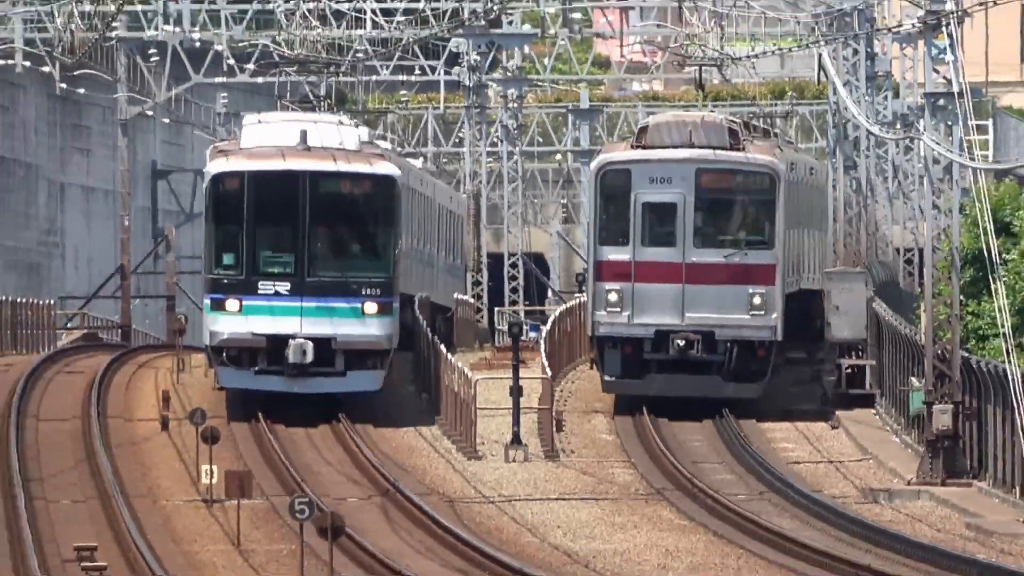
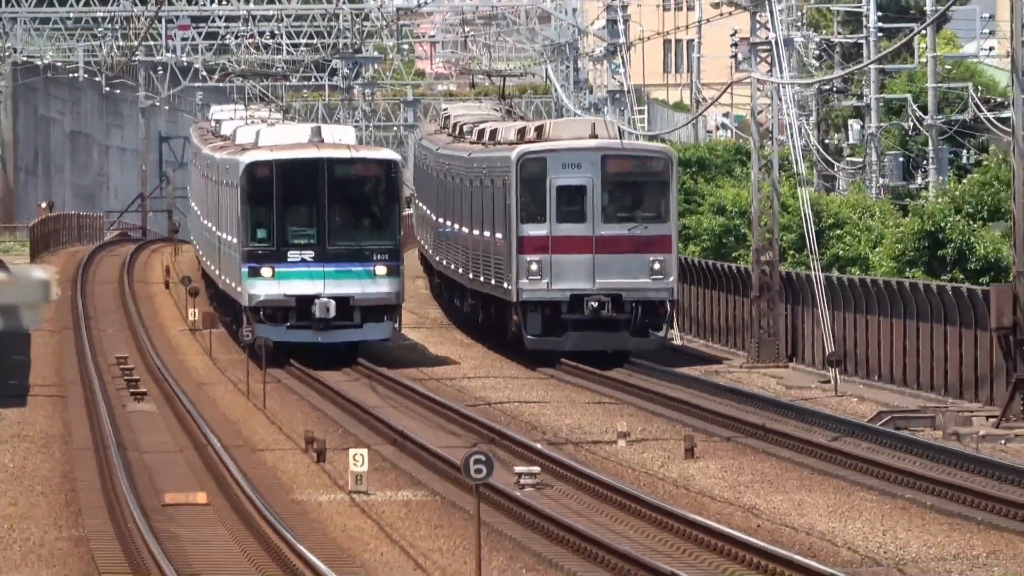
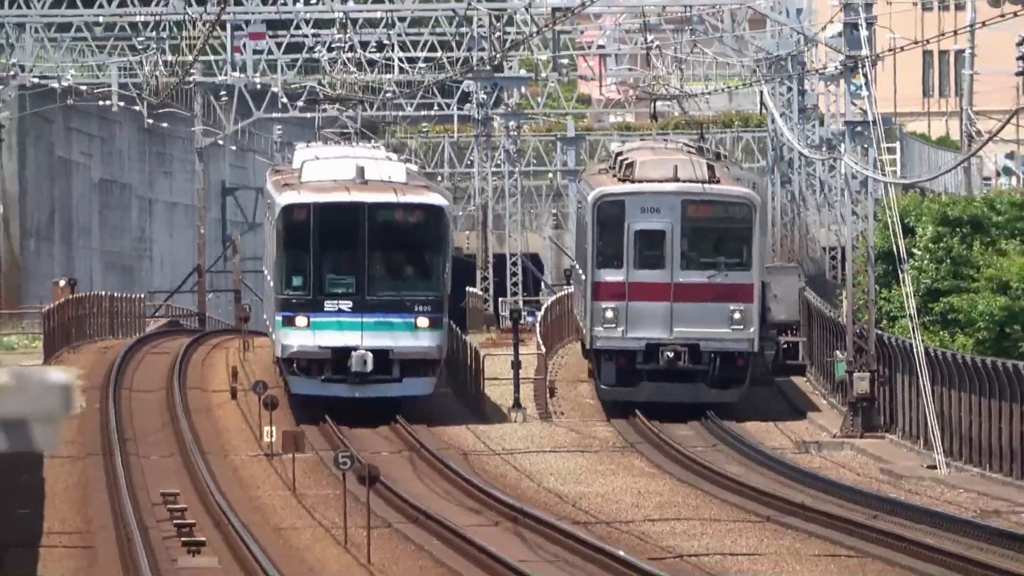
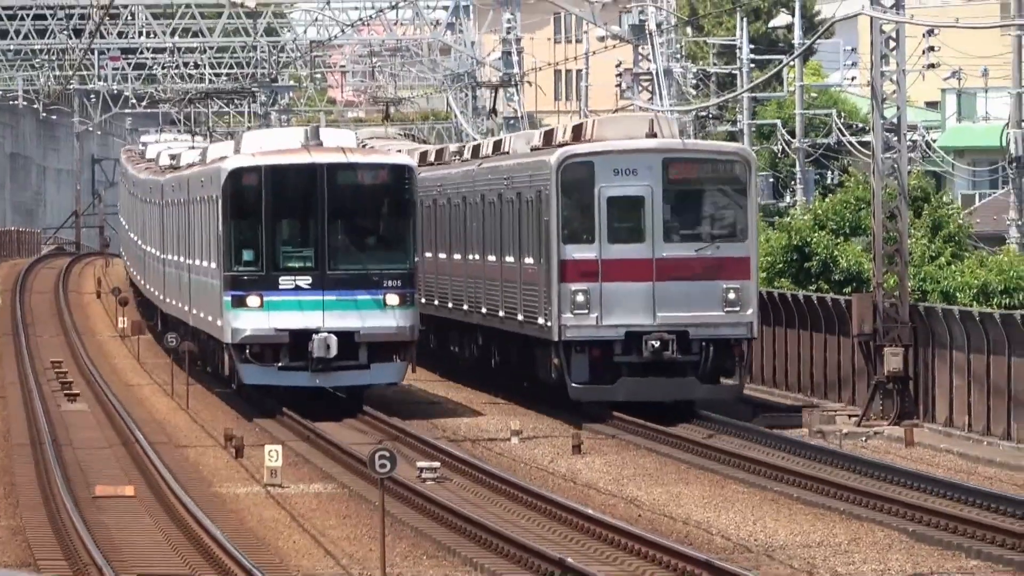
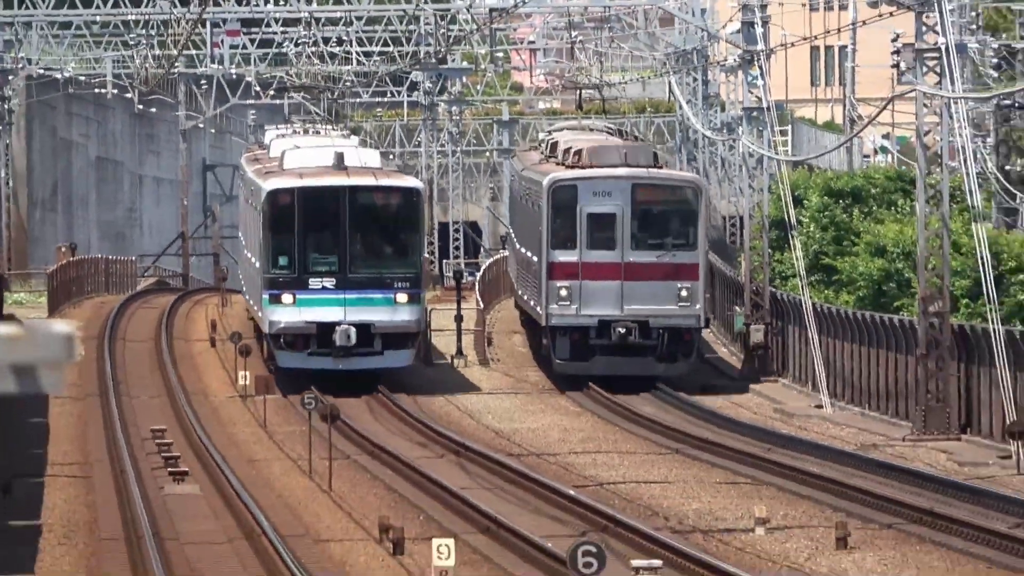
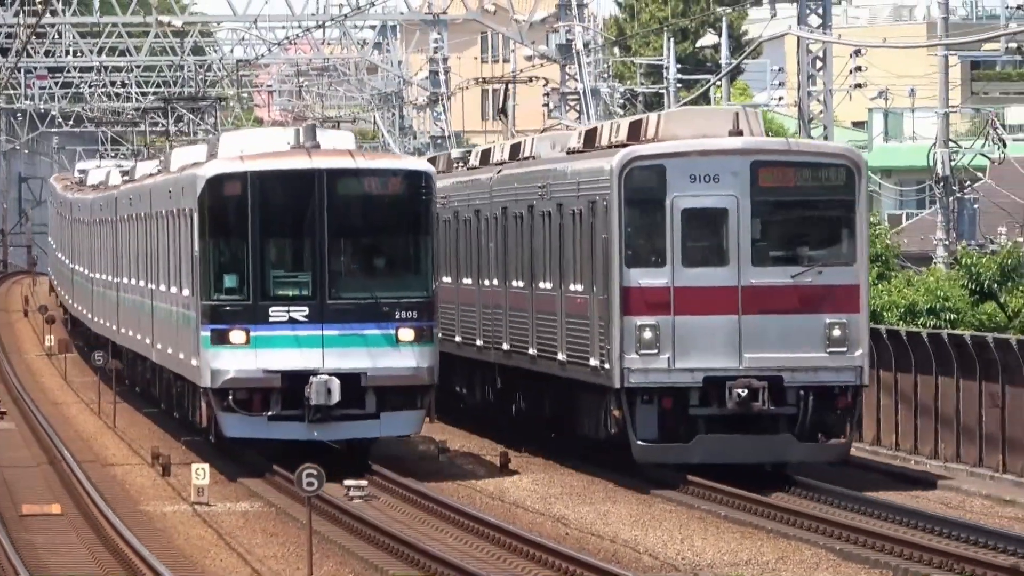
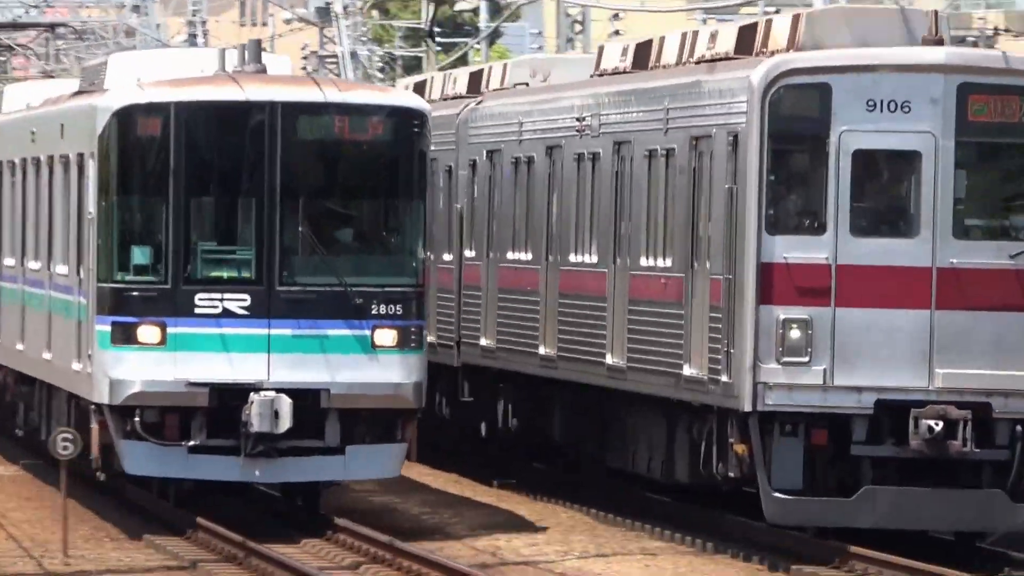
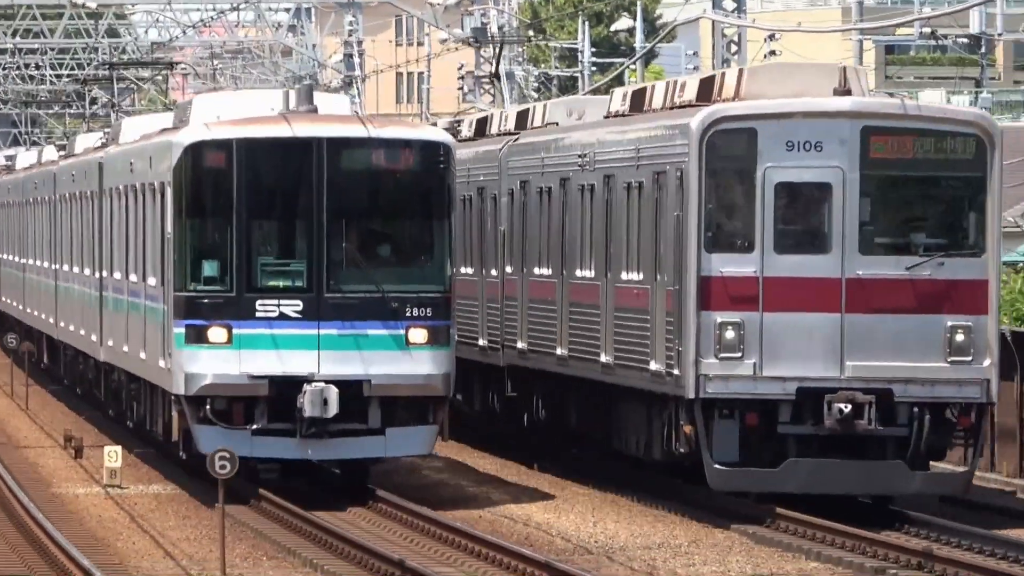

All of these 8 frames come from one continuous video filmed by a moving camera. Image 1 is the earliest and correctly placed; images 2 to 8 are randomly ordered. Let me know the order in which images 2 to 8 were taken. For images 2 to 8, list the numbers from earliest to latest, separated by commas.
3, 5, 2, 4, 6, 8, 7
